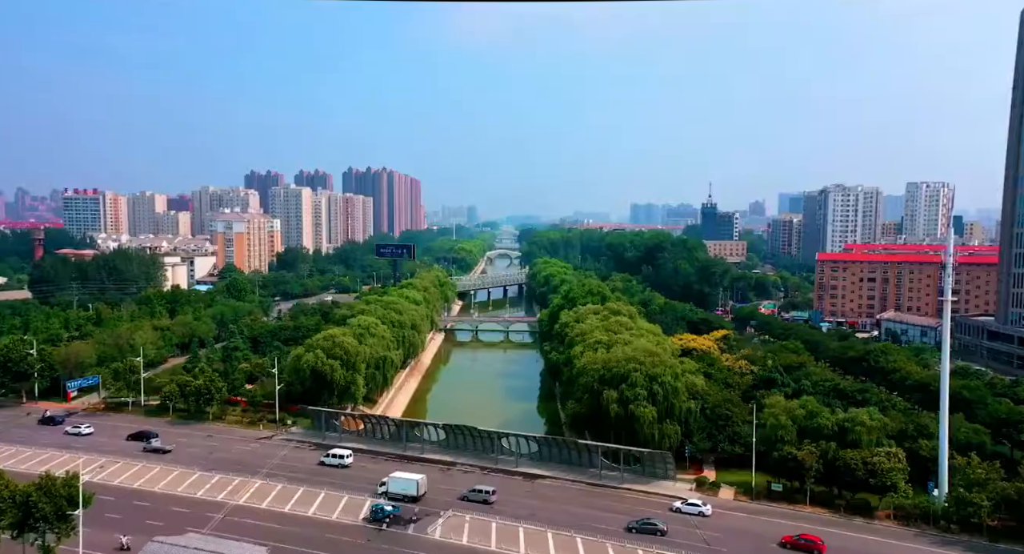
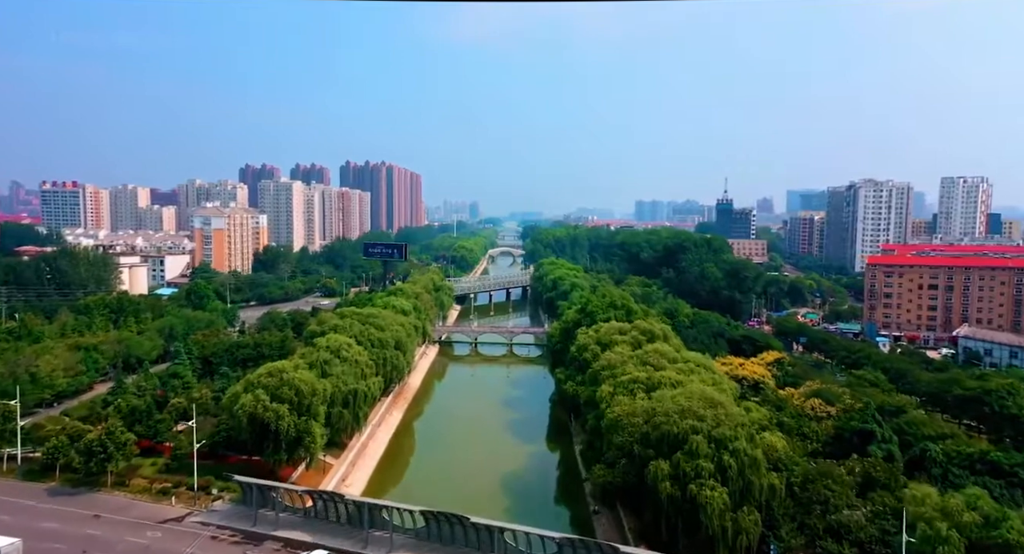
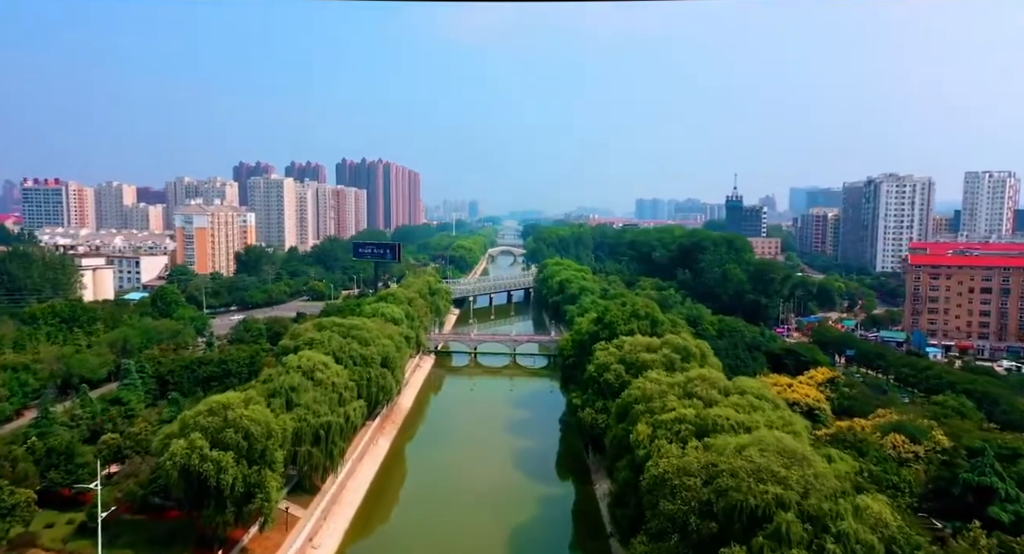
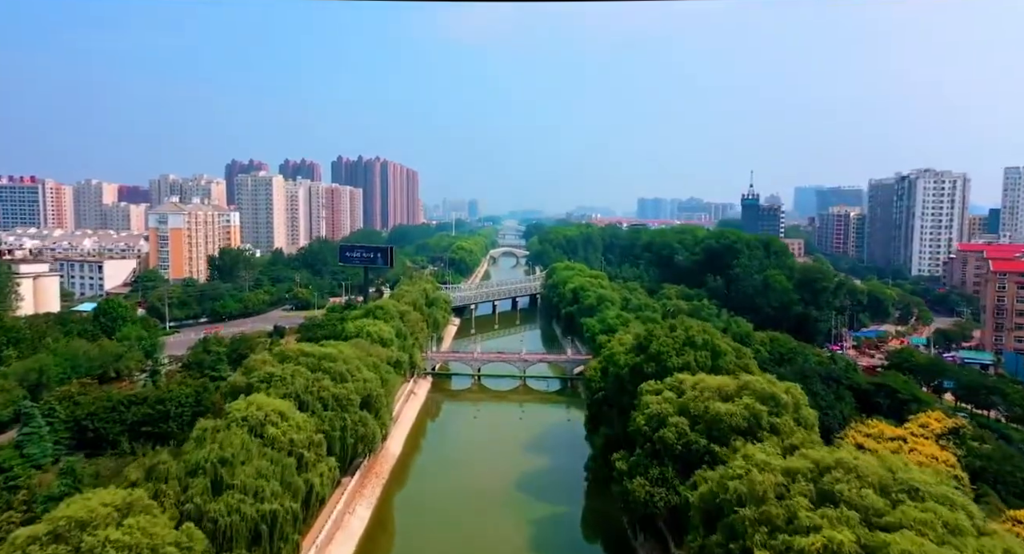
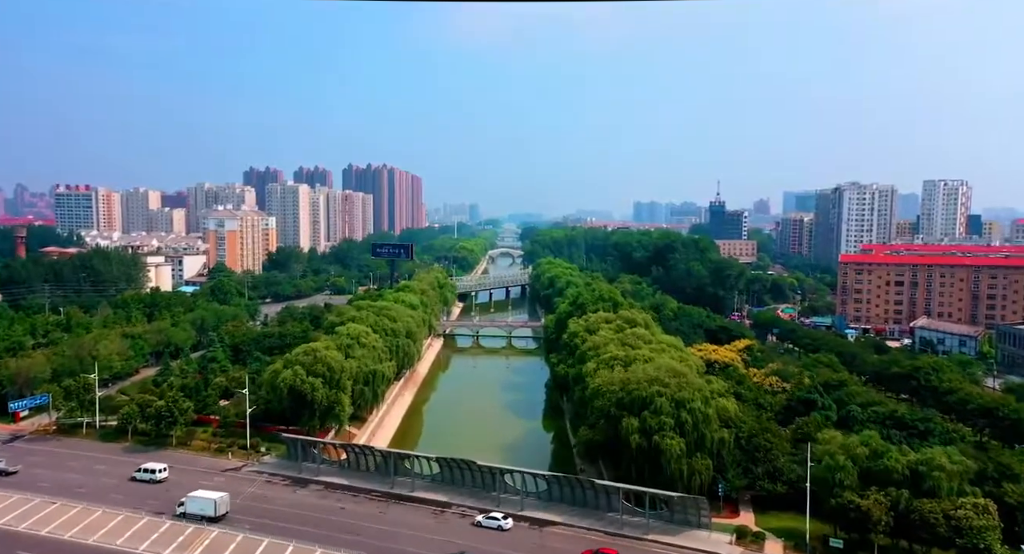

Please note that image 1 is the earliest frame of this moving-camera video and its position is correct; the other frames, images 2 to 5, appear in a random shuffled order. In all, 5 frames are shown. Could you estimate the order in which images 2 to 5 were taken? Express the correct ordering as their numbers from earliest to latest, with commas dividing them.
5, 2, 3, 4
